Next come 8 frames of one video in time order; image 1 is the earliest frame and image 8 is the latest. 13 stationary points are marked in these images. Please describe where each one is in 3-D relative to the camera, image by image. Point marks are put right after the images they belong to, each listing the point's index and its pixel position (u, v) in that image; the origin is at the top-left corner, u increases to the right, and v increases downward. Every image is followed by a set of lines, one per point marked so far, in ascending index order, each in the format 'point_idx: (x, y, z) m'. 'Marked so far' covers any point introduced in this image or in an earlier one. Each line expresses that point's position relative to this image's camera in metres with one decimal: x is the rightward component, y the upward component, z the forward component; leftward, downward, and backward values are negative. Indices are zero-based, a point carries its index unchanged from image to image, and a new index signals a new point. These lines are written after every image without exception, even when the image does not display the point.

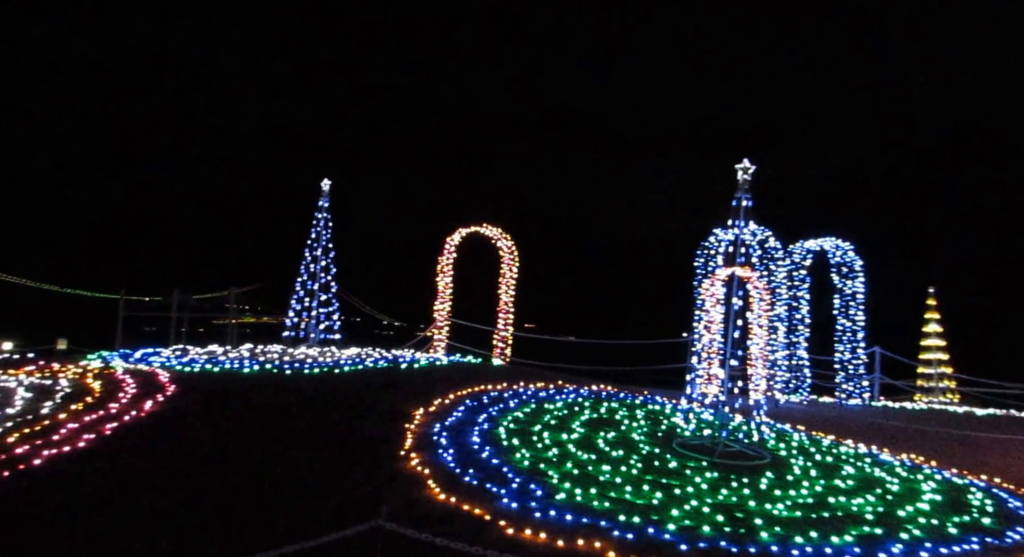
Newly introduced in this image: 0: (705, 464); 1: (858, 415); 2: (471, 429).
0: (+2.2, -2.1, +7.3) m
1: (+6.6, -2.6, +12.5) m
2: (-0.5, -1.8, +8.1) m
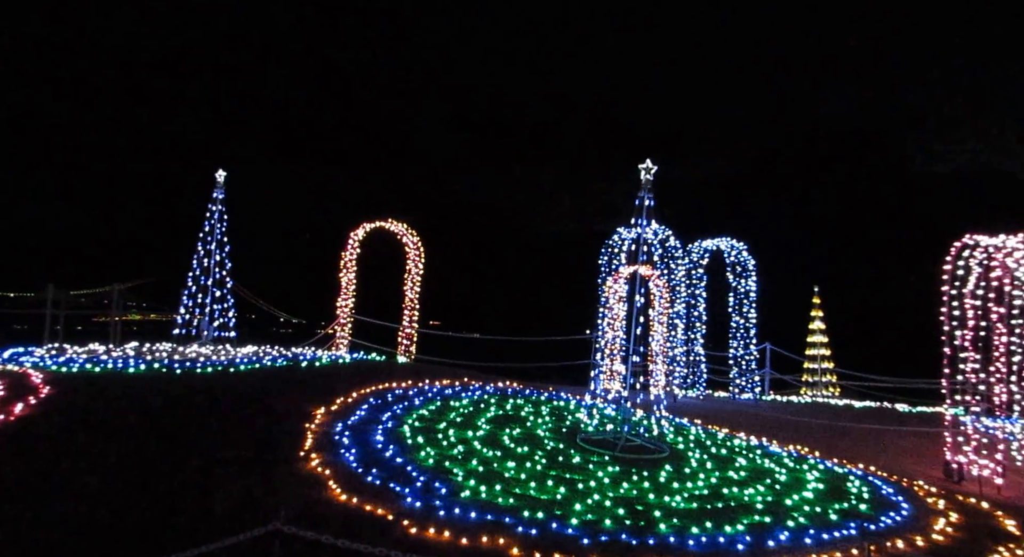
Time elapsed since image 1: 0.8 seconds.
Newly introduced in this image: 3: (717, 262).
0: (+1.1, -2.0, +7.4) m
1: (+4.7, -2.6, +13.2) m
2: (-1.6, -1.8, +7.8) m
3: (+5.5, +0.5, +17.7) m
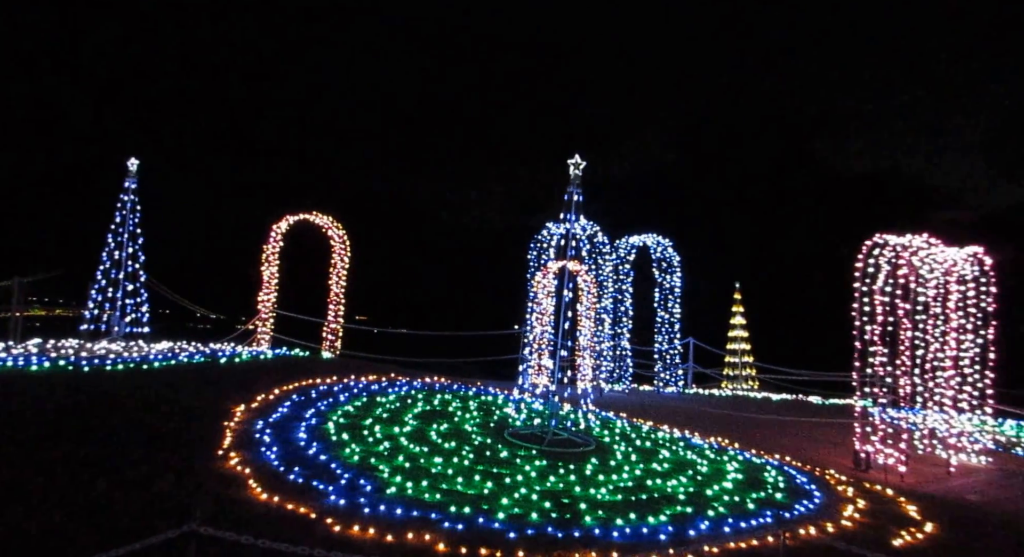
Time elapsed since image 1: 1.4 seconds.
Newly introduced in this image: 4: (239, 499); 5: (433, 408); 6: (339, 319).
0: (+0.3, -2.0, +7.4) m
1: (+3.3, -2.6, +13.5) m
2: (-2.5, -1.7, +7.5) m
3: (+3.7, +0.5, +18.1) m
4: (-2.3, -1.8, +5.2) m
5: (-1.1, -1.8, +8.8) m
6: (-3.7, -0.9, +14.3) m
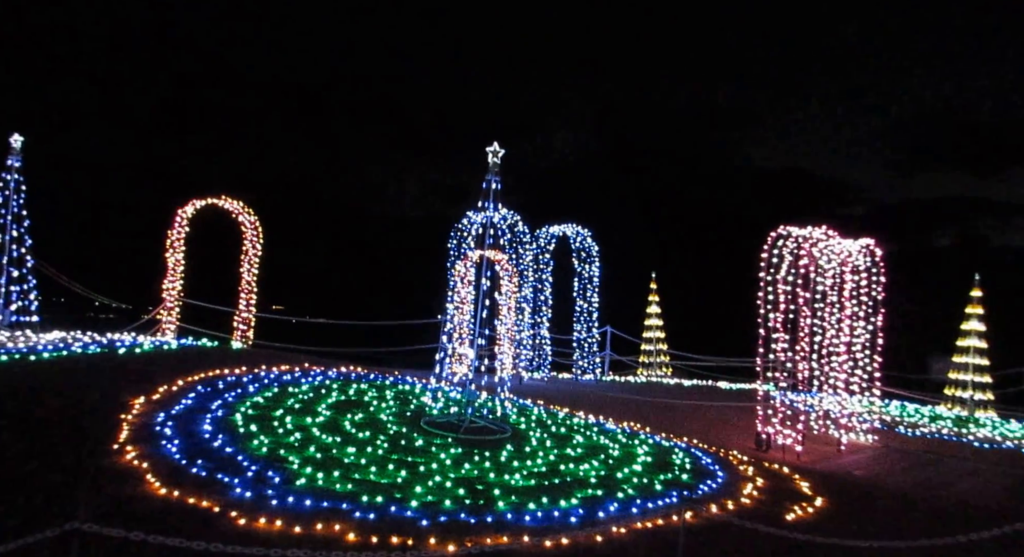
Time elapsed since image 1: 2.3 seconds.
0: (-0.7, -1.8, +7.4) m
1: (+1.6, -2.3, +13.8) m
2: (-3.4, -1.5, +7.2) m
3: (+1.5, +0.8, +18.4) m
4: (-2.9, -1.7, +4.9) m
5: (-2.2, -1.6, +8.7) m
6: (-5.4, -0.6, +13.8) m
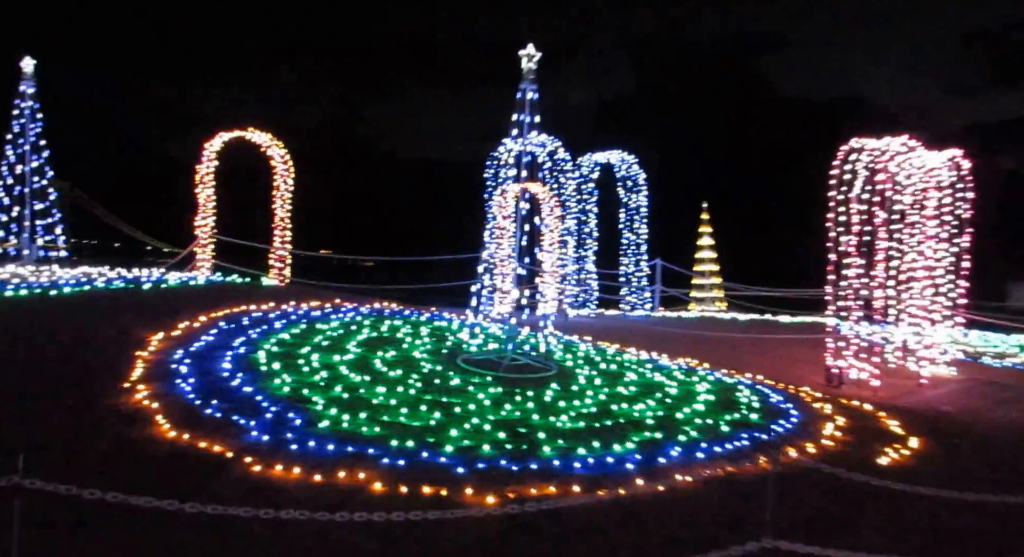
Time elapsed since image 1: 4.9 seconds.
0: (-0.2, -1.0, +6.7) m
1: (+2.5, -0.9, +13.0) m
2: (-2.9, -0.8, +6.7) m
3: (+2.6, +2.6, +17.3) m
4: (-2.6, -1.1, +4.5) m
5: (-1.6, -0.7, +8.1) m
6: (-4.6, +0.7, +13.3) m
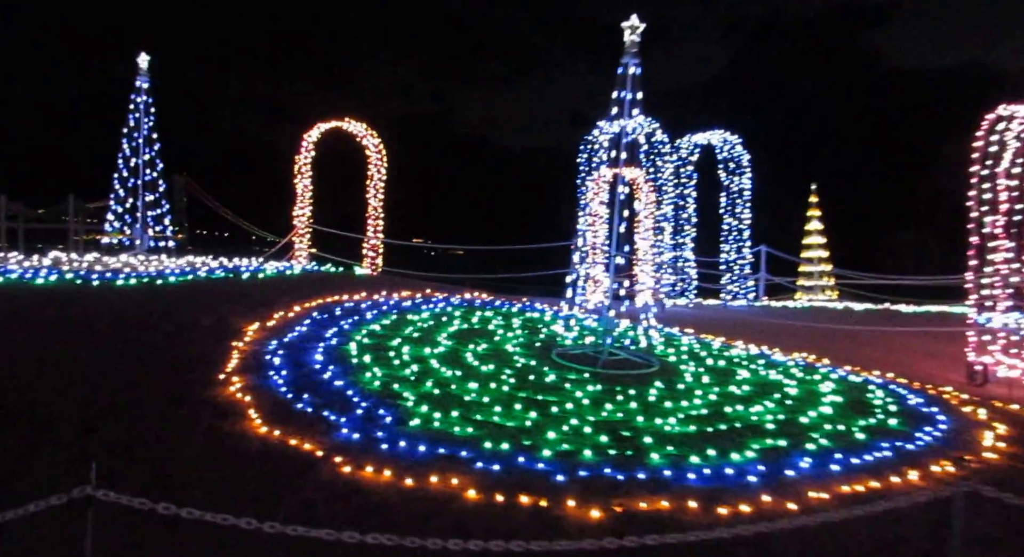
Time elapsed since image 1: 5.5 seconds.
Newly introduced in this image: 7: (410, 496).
0: (+0.7, -0.9, +6.3) m
1: (+4.3, -0.7, +12.1) m
2: (-2.0, -0.7, +6.6) m
3: (+4.9, +2.9, +16.3) m
4: (-2.0, -1.1, +4.3) m
5: (-0.5, -0.6, +7.8) m
6: (-2.7, +0.9, +13.4) m
7: (-0.6, -1.3, +3.8) m
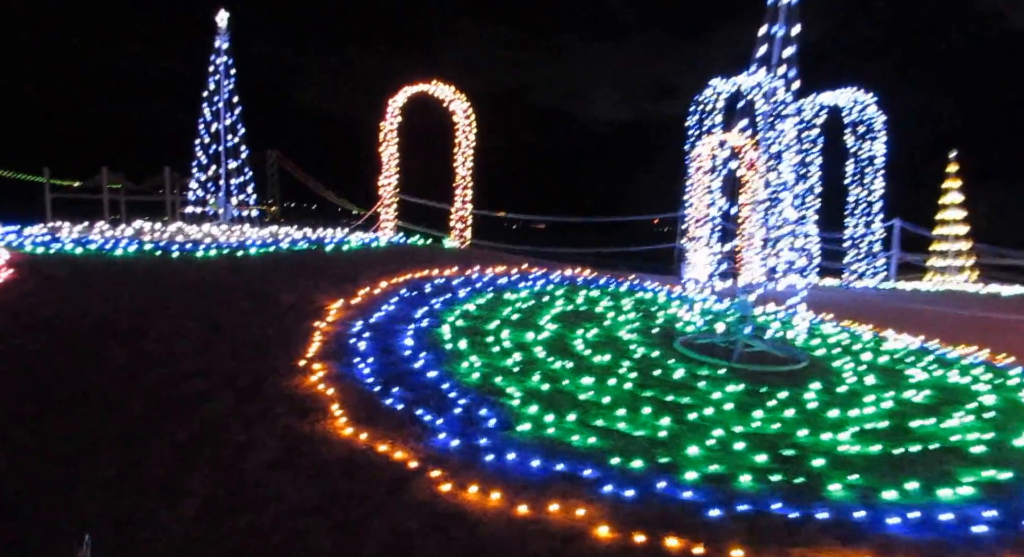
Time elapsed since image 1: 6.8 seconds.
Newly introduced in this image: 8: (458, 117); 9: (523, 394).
0: (+1.7, -0.7, +5.2) m
1: (+5.9, -0.4, +10.6) m
2: (-1.0, -0.4, +5.8) m
3: (+7.1, +3.4, +14.6) m
4: (-1.2, -0.9, +3.6) m
5: (+0.7, -0.3, +6.9) m
6: (-0.9, +1.4, +12.6) m
7: (+0.1, -1.2, +3.0) m
8: (-1.1, +3.1, +12.6) m
9: (+0.1, -0.8, +4.6) m
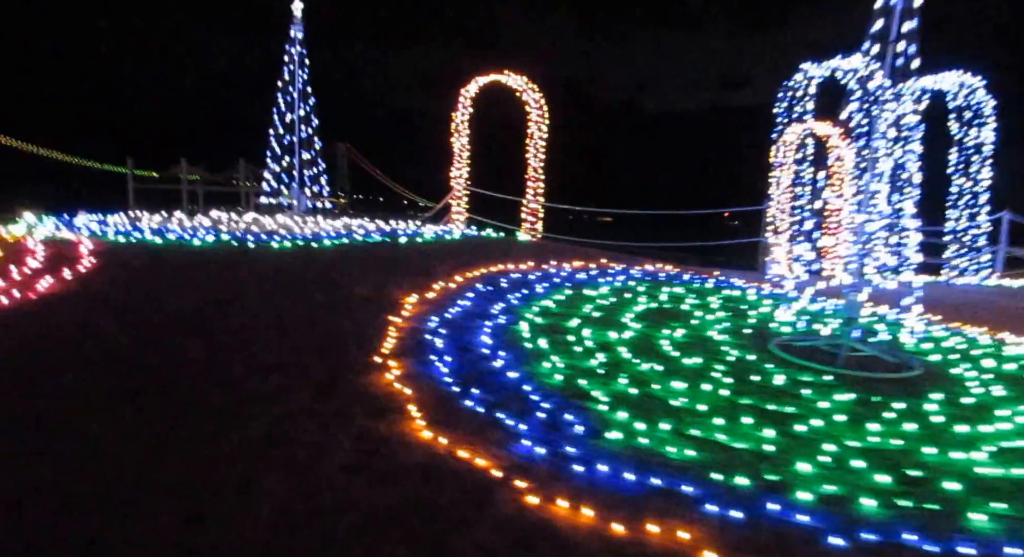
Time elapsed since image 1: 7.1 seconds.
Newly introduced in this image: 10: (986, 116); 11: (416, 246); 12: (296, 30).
0: (+2.3, -0.7, +4.7) m
1: (+7.0, -0.3, +9.7) m
2: (-0.3, -0.4, +5.6) m
3: (+8.6, +3.5, +13.5) m
4: (-0.7, -0.9, +3.4) m
5: (+1.5, -0.3, +6.5) m
6: (+0.5, +1.5, +12.3) m
7: (+0.5, -1.1, +2.7) m
8: (+0.3, +3.2, +12.3) m
9: (+0.6, -0.8, +4.3) m
10: (+7.8, +2.7, +10.7) m
11: (-1.3, +0.4, +8.3) m
12: (-3.9, +4.3, +11.8) m
